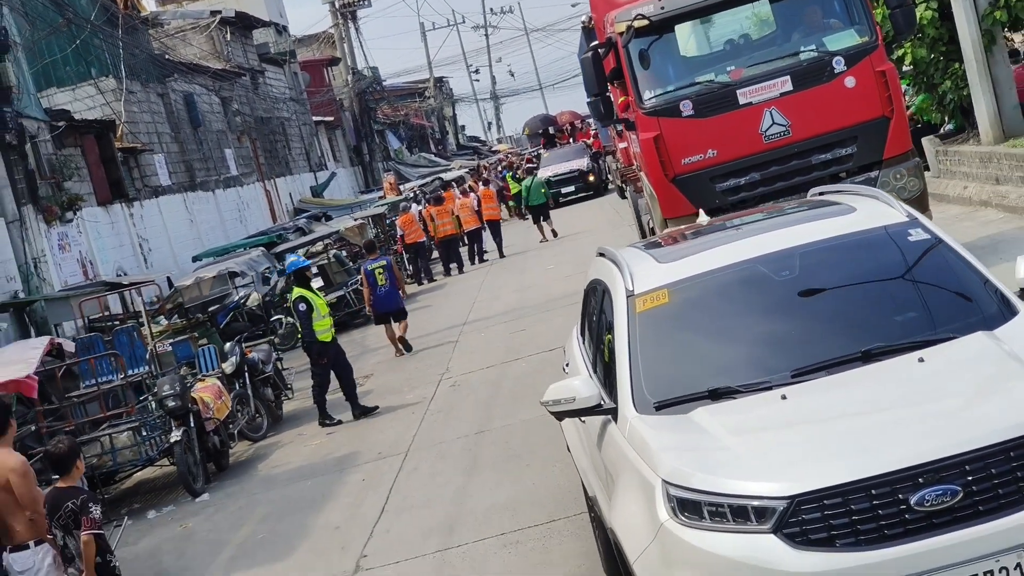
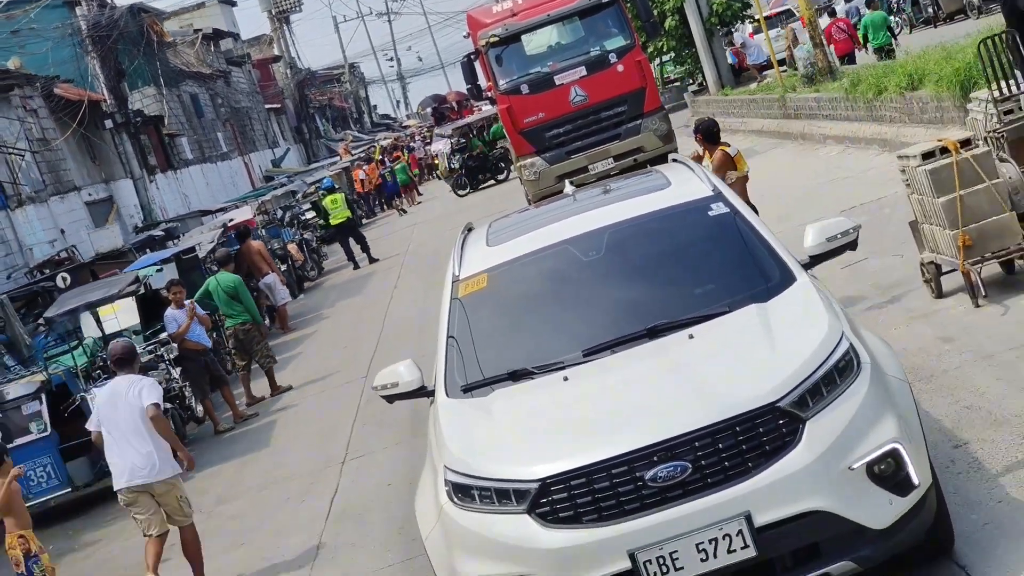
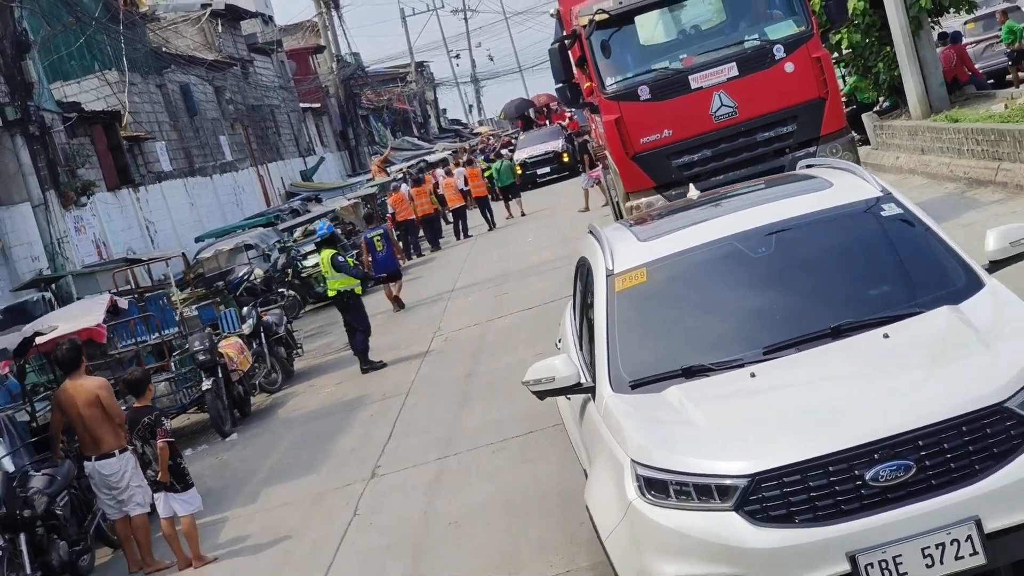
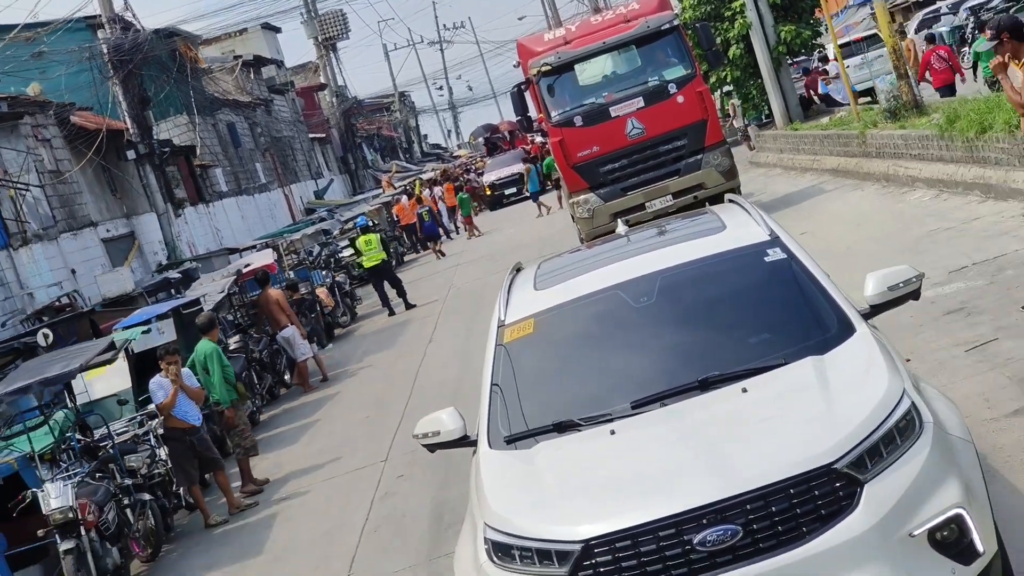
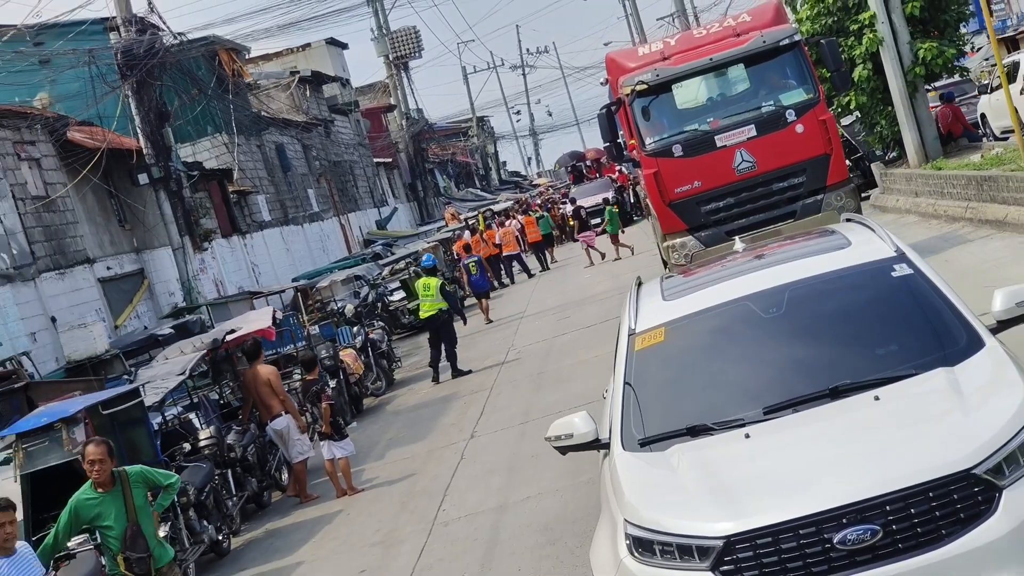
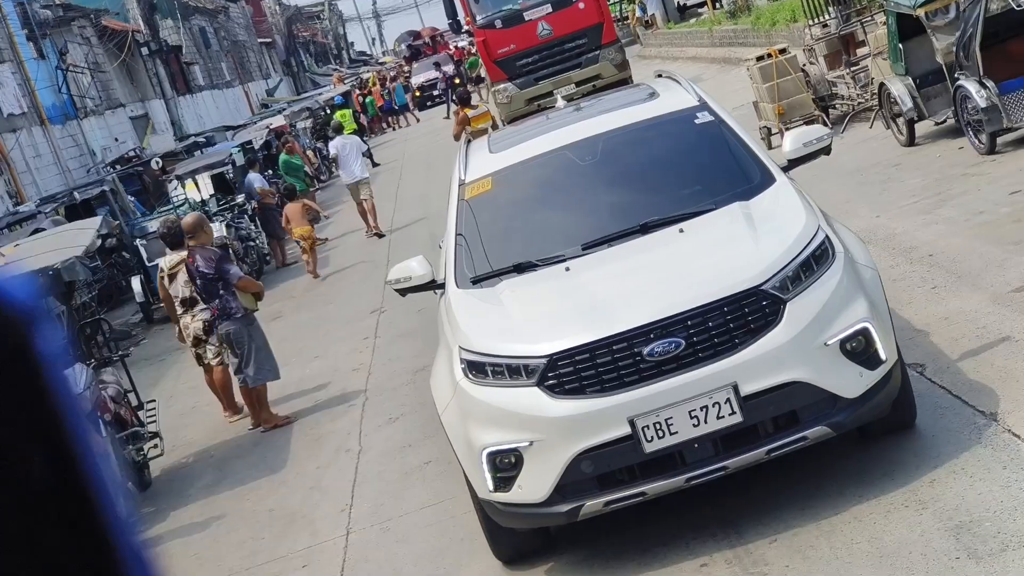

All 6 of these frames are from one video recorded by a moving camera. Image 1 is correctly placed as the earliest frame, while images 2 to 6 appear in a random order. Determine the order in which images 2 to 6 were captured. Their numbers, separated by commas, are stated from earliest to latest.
3, 5, 4, 2, 6
